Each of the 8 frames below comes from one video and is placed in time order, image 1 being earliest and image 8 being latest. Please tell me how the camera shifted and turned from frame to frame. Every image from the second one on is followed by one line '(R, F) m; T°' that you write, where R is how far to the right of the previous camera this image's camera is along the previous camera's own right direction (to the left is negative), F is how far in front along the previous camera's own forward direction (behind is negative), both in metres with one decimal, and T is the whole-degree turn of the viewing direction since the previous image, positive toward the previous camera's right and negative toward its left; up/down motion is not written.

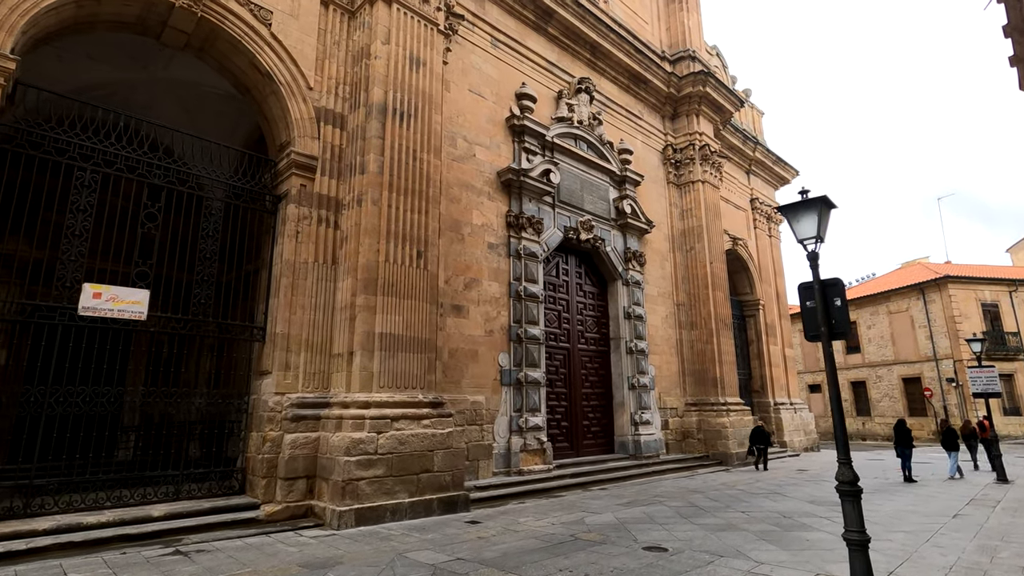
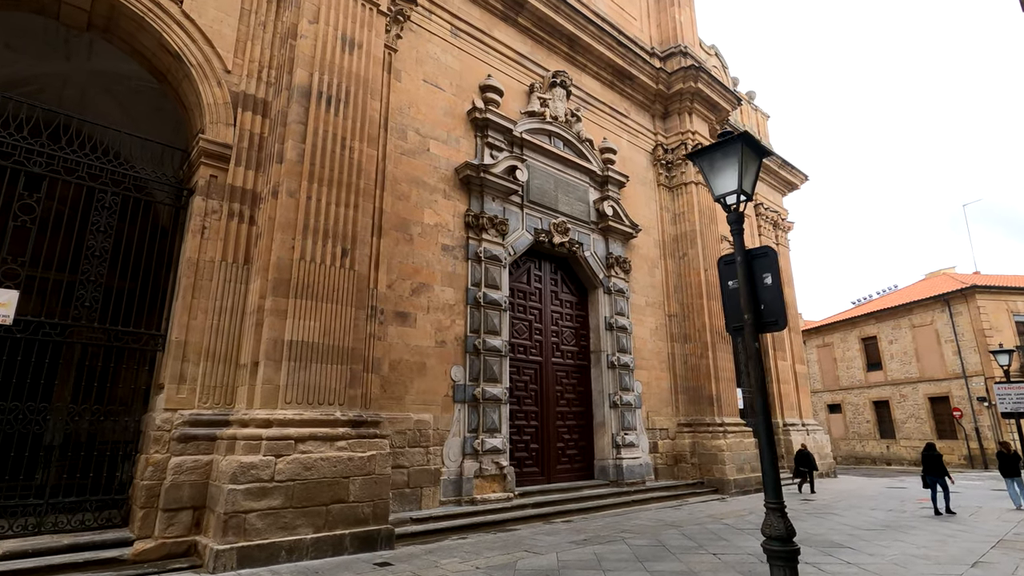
(+0.9, +0.8) m; -2°
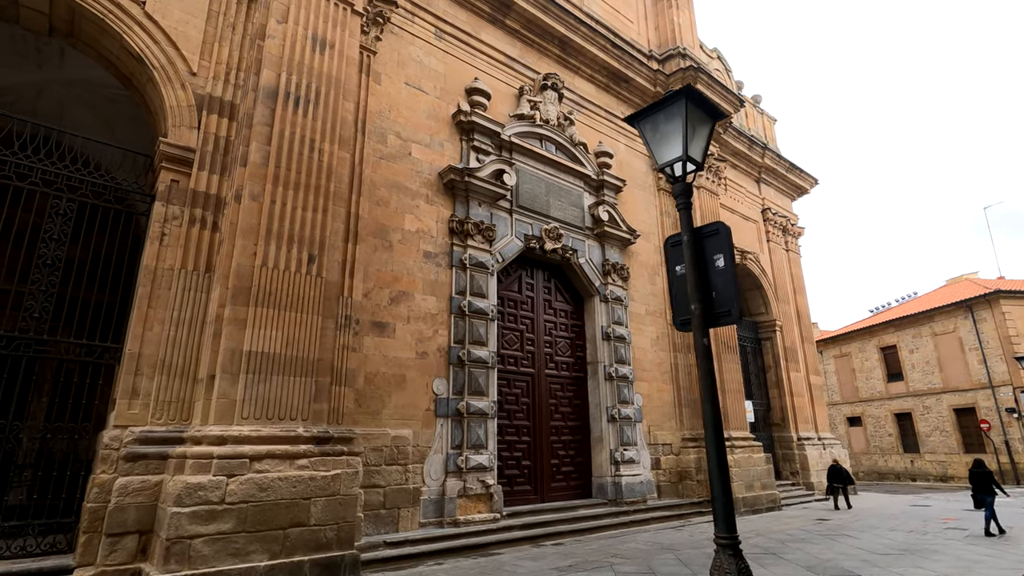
(+0.4, +0.4) m; -2°
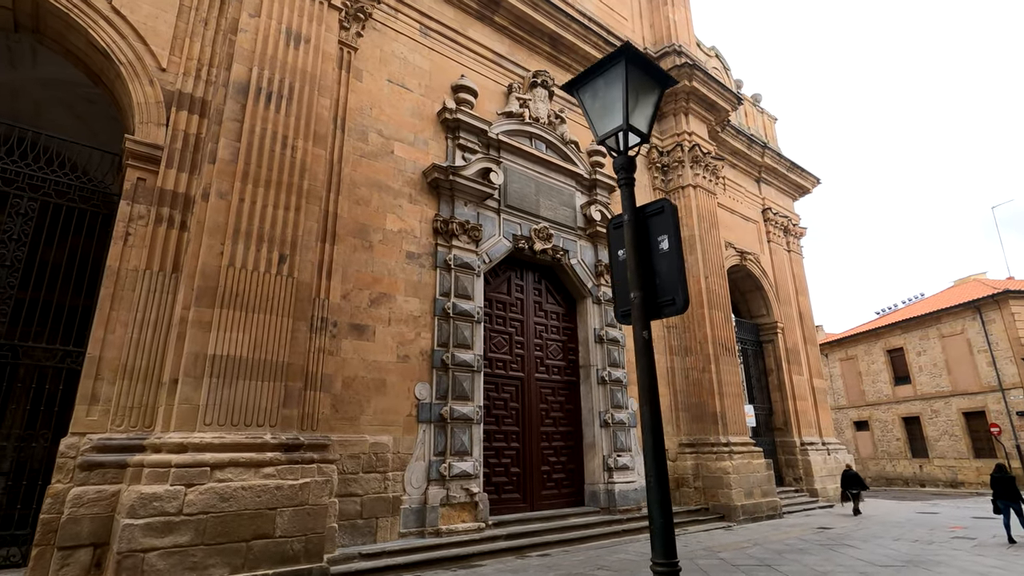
(+0.3, +0.2) m; -1°
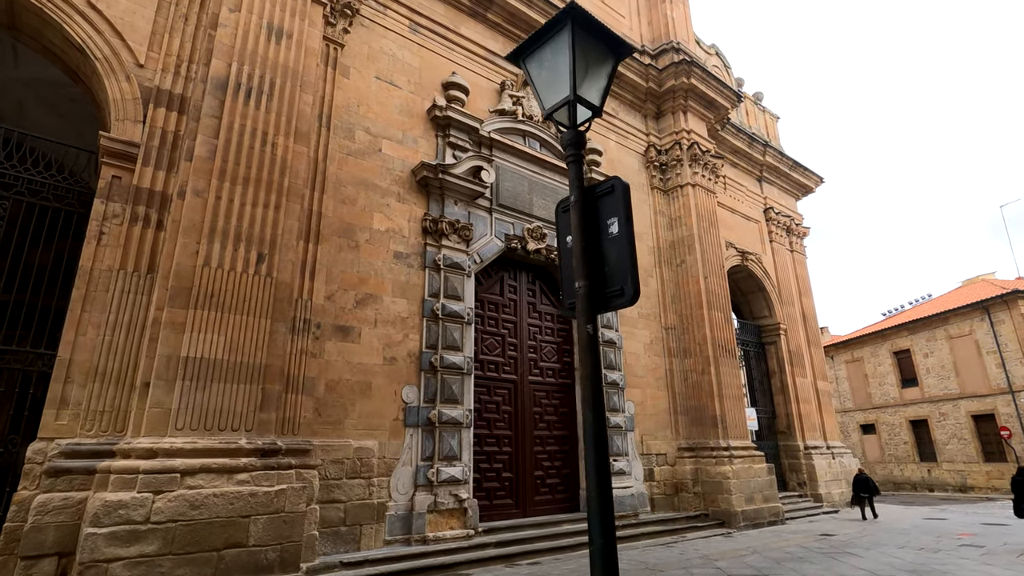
(+0.2, +0.2) m; -1°
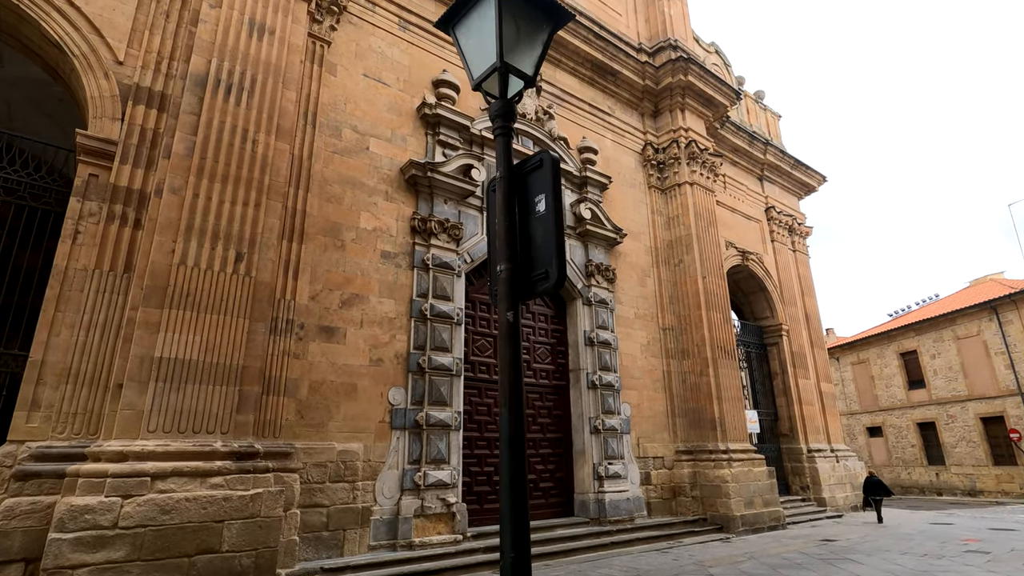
(+0.2, +0.1) m; -1°
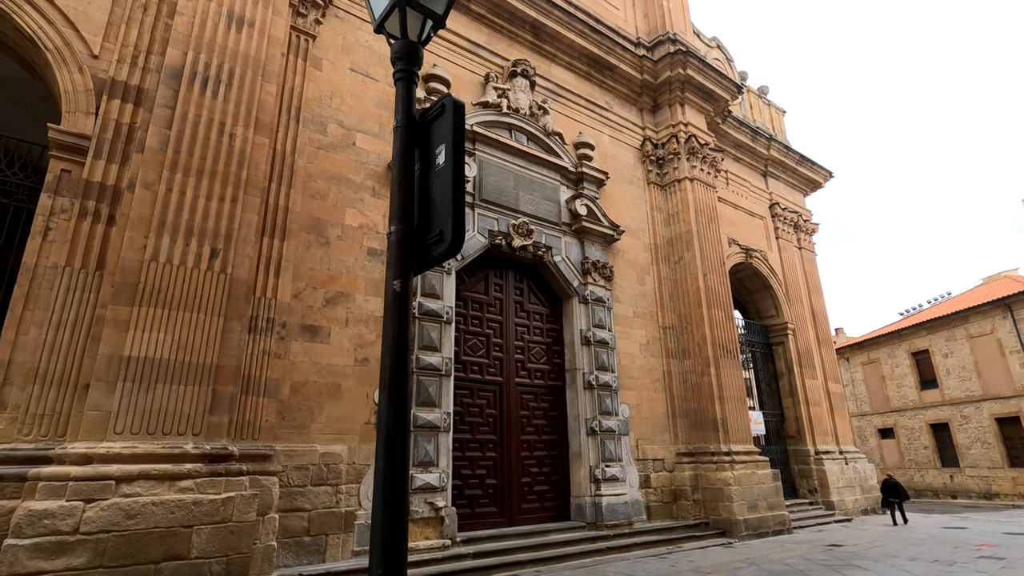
(+0.2, +0.2) m; -1°
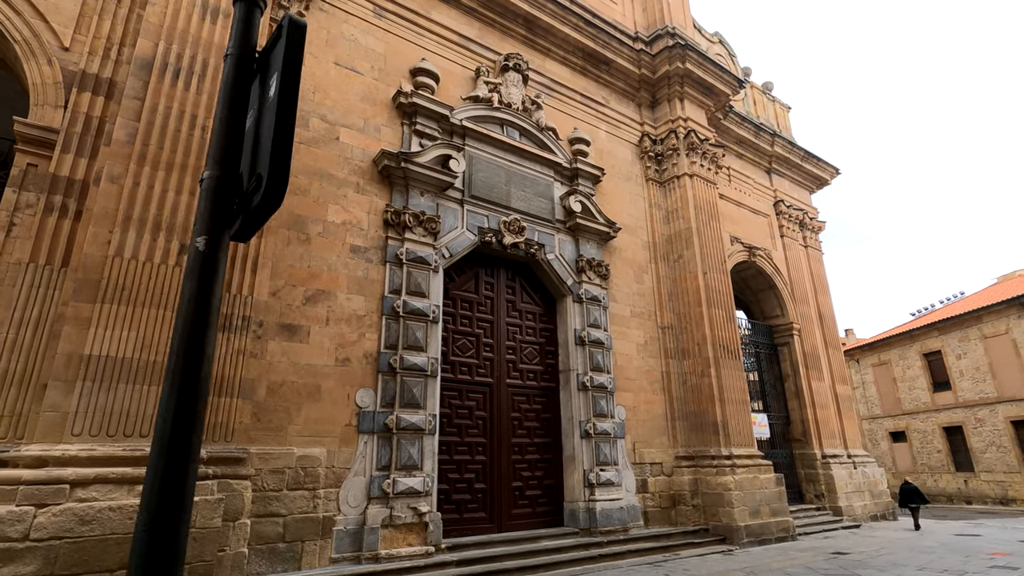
(+0.3, +0.2) m; -1°
